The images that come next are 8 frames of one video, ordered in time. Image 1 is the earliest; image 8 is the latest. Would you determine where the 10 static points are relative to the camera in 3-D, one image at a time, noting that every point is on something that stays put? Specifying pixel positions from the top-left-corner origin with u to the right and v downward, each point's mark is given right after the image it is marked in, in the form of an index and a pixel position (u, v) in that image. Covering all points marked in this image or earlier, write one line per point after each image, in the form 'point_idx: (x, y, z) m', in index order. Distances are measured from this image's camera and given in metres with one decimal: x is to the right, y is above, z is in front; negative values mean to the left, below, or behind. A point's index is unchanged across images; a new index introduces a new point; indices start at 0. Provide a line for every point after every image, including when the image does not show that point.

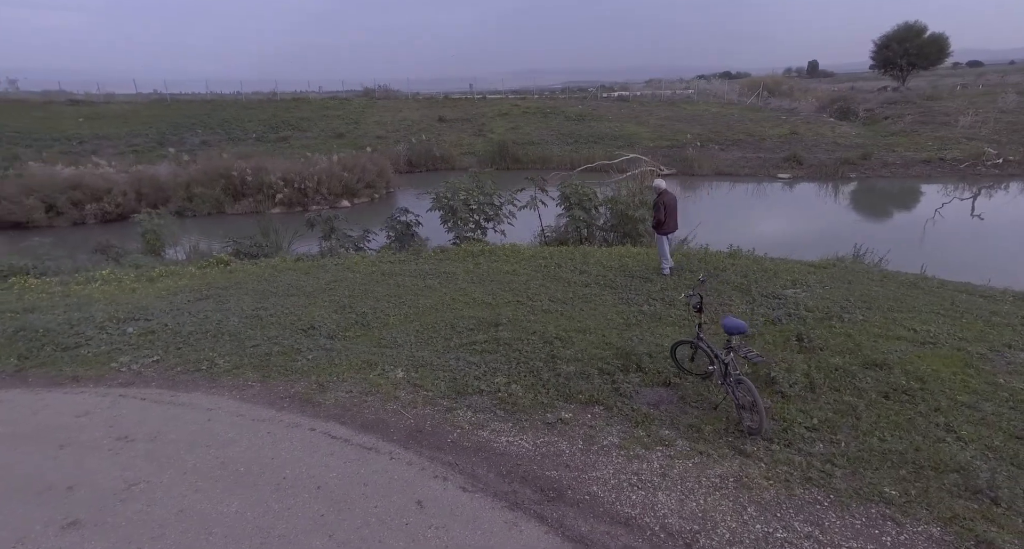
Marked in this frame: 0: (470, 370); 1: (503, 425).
0: (-0.4, -0.9, +5.1) m
1: (-0.1, -1.2, +4.2) m
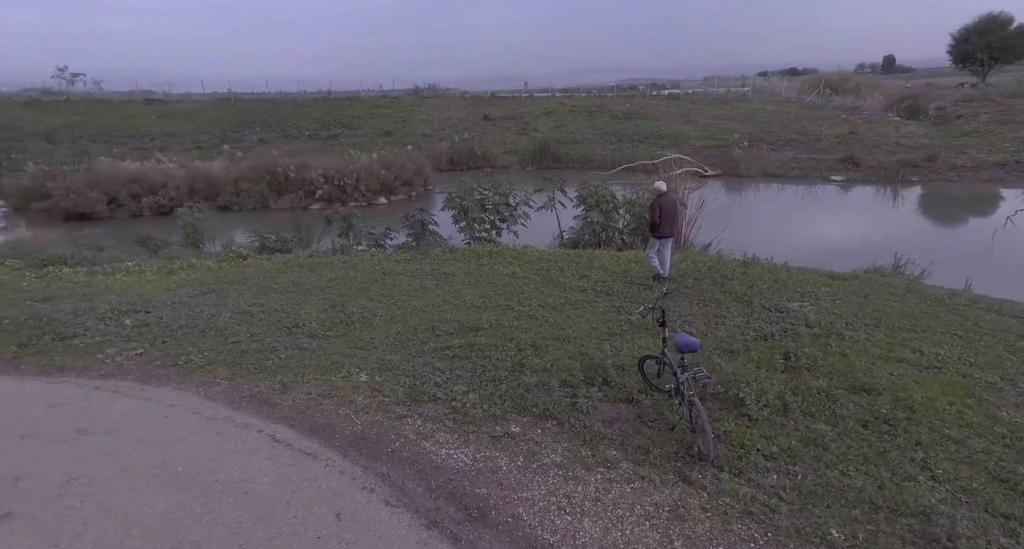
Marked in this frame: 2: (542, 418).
0: (-0.7, -0.9, +5.1) m
1: (-0.5, -1.2, +4.1) m
2: (+0.2, -1.1, +4.3) m
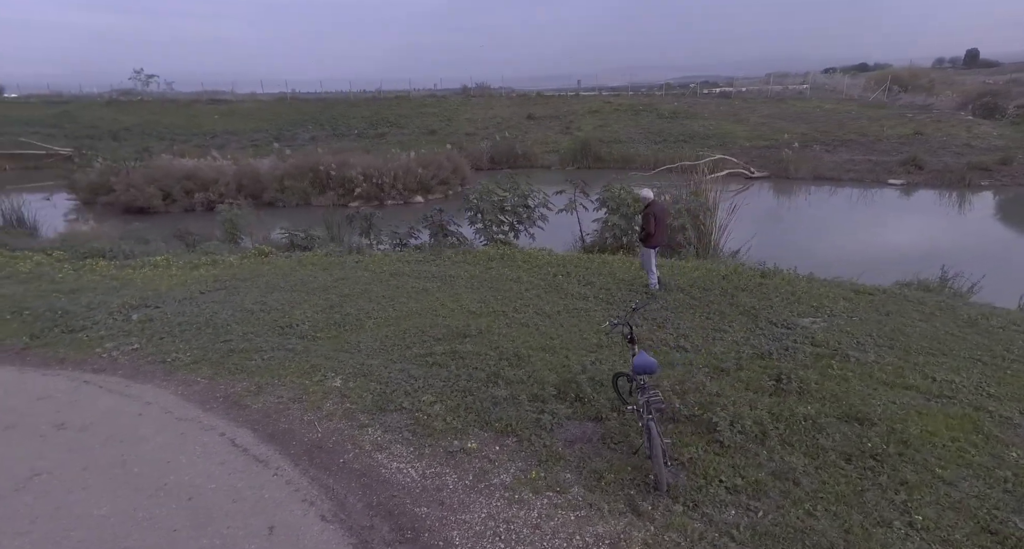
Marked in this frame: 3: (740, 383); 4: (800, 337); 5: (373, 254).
0: (-1.0, -1.0, +5.0) m
1: (-0.8, -1.3, +4.0) m
2: (-0.1, -1.2, +4.1) m
3: (+2.0, -0.9, +4.7) m
4: (+3.0, -0.7, +5.8) m
5: (-2.8, +0.4, +11.1) m
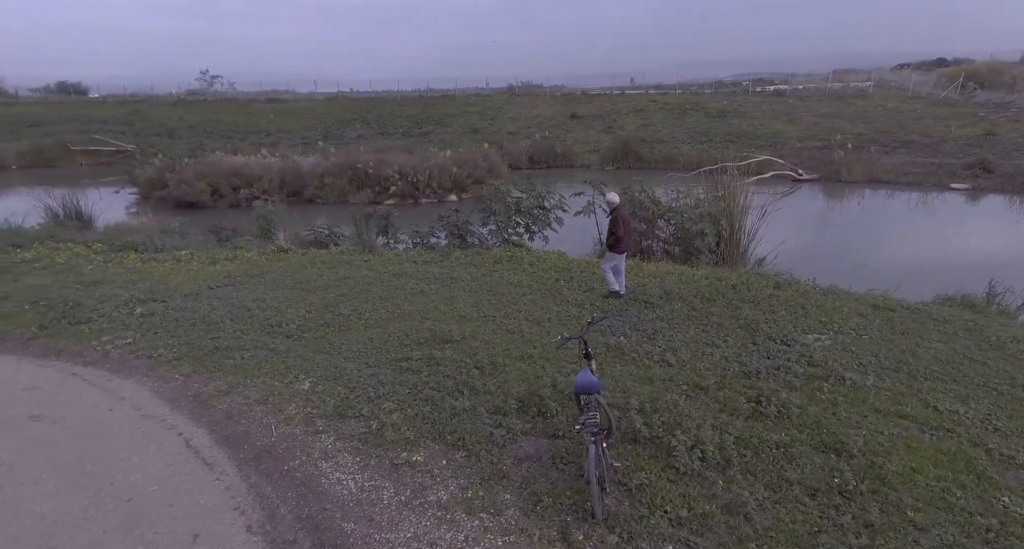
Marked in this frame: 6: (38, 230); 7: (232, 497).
0: (-1.2, -1.0, +4.9) m
1: (-1.1, -1.3, +3.9) m
2: (-0.4, -1.3, +4.0) m
3: (+1.6, -1.0, +4.4) m
4: (+2.8, -0.8, +5.4) m
5: (-2.6, +0.4, +11.2) m
6: (-13.8, +1.4, +16.3) m
7: (-1.8, -1.4, +3.5) m
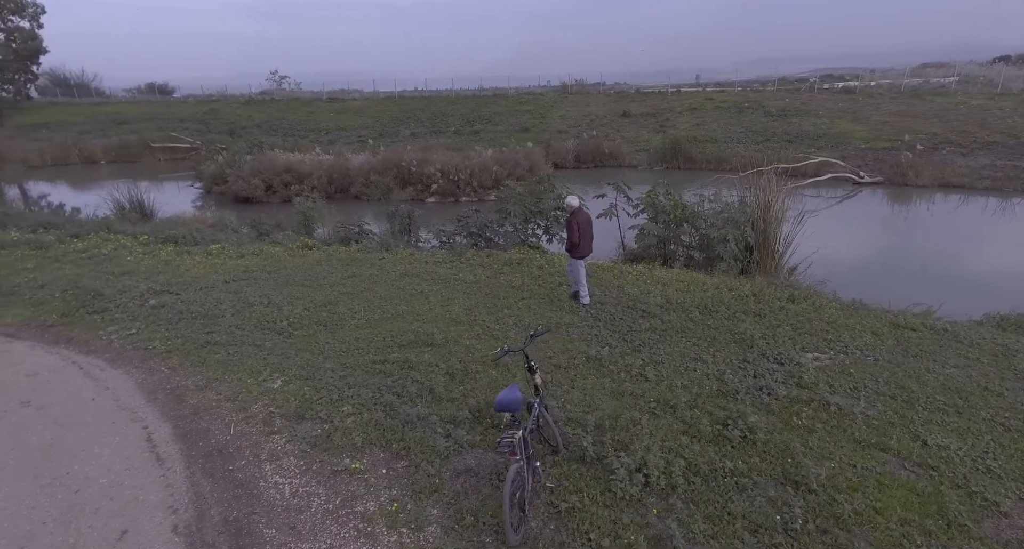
0: (-1.6, -1.0, +4.9) m
1: (-1.6, -1.3, +3.9) m
2: (-0.8, -1.3, +3.9) m
3: (+1.3, -1.1, +4.2) m
4: (+2.5, -0.9, +5.0) m
5: (-2.3, +0.4, +11.3) m
6: (-12.9, +1.7, +17.3) m
7: (-2.2, -1.4, +3.6) m
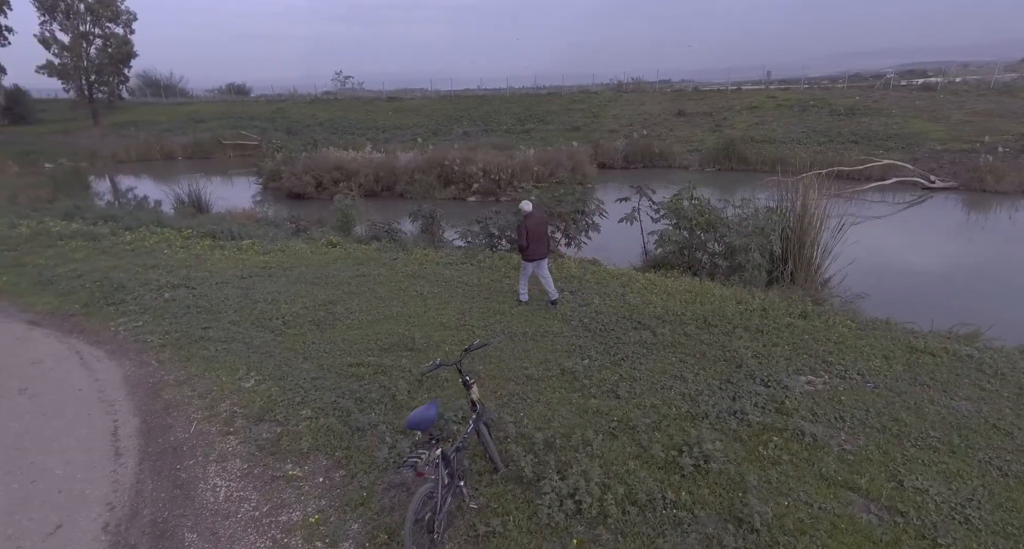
0: (-1.9, -1.1, +5.0) m
1: (-2.0, -1.4, +4.0) m
2: (-1.2, -1.4, +3.9) m
3: (+0.9, -1.3, +4.0) m
4: (+2.2, -1.1, +4.7) m
5: (-1.9, +0.4, +11.3) m
6: (-12.0, +2.0, +18.4) m
7: (-2.7, -1.5, +3.7) m
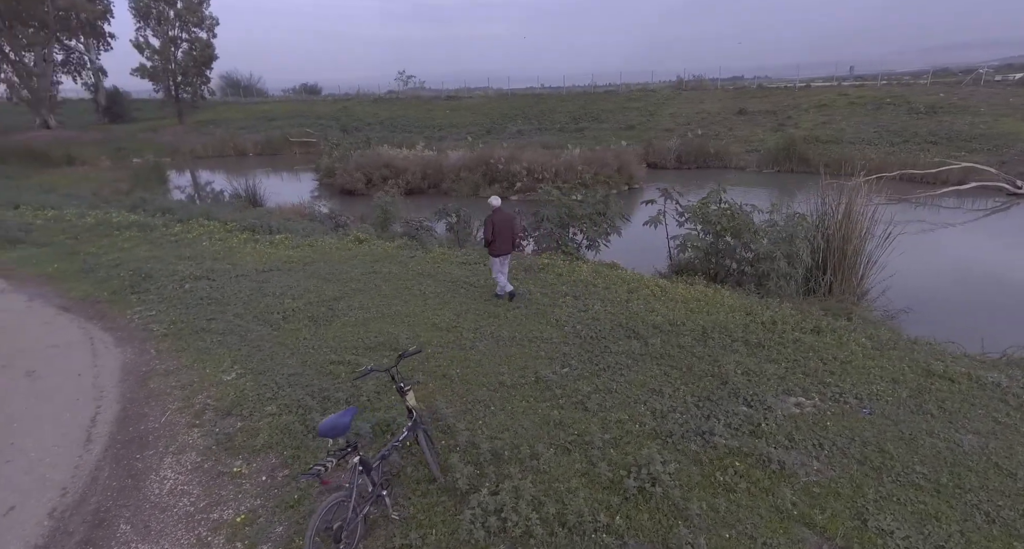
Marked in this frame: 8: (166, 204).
0: (-2.2, -1.1, +5.0) m
1: (-2.4, -1.4, +4.1) m
2: (-1.6, -1.4, +4.0) m
3: (+0.5, -1.3, +3.8) m
4: (+1.9, -1.2, +4.4) m
5: (-1.6, +0.5, +11.4) m
6: (-10.8, +2.3, +19.3) m
7: (-3.1, -1.4, +3.9) m
8: (-12.6, +2.5, +19.7) m
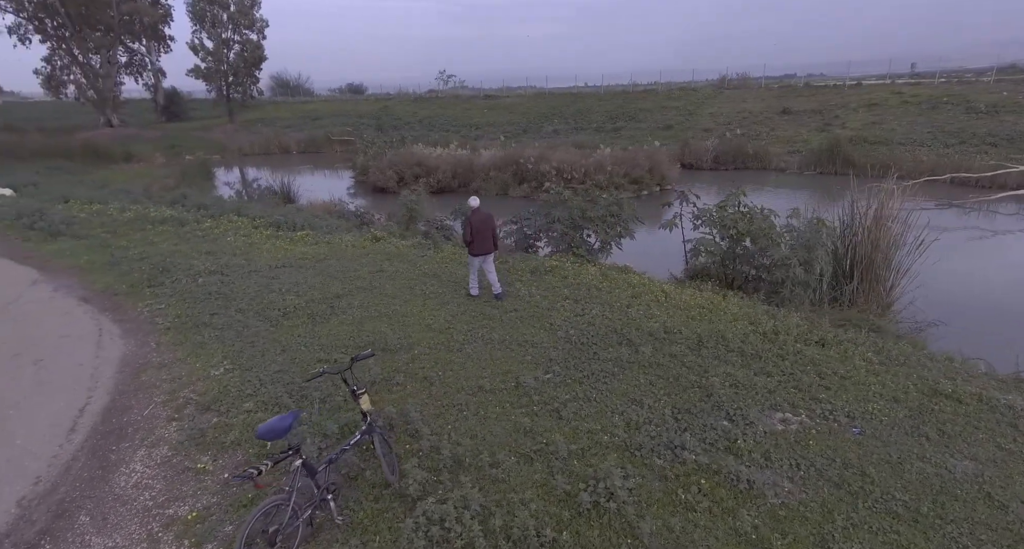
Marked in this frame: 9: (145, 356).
0: (-2.4, -1.0, +5.1) m
1: (-2.6, -1.3, +4.2) m
2: (-1.9, -1.4, +4.0) m
3: (+0.2, -1.4, +3.7) m
4: (+1.6, -1.2, +4.2) m
5: (-1.3, +0.5, +11.4) m
6: (-10.0, +2.5, +19.9) m
7: (-3.4, -1.4, +4.0) m
8: (-11.8, +2.8, +20.4) m
9: (-3.9, -0.9, +5.9) m
